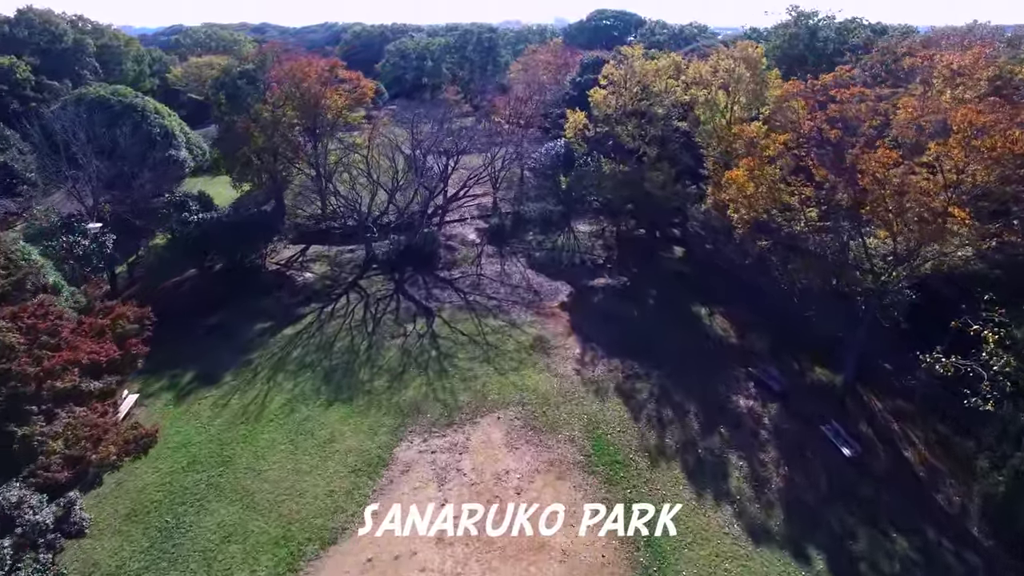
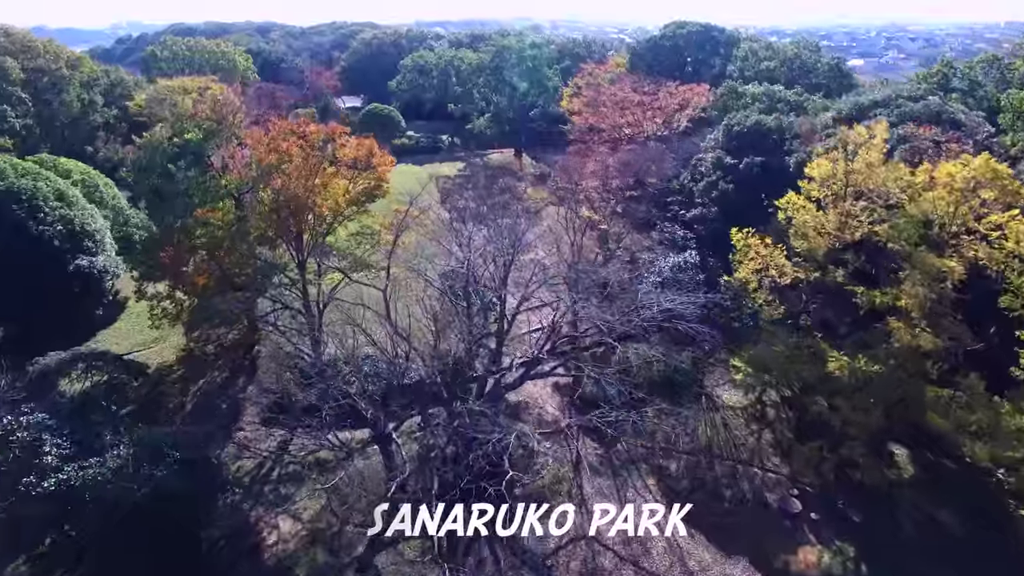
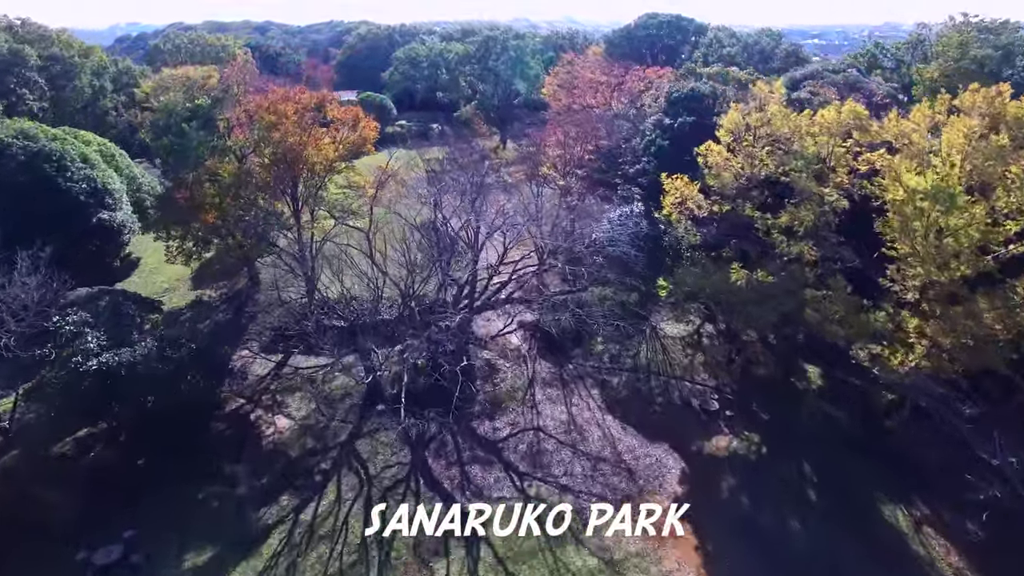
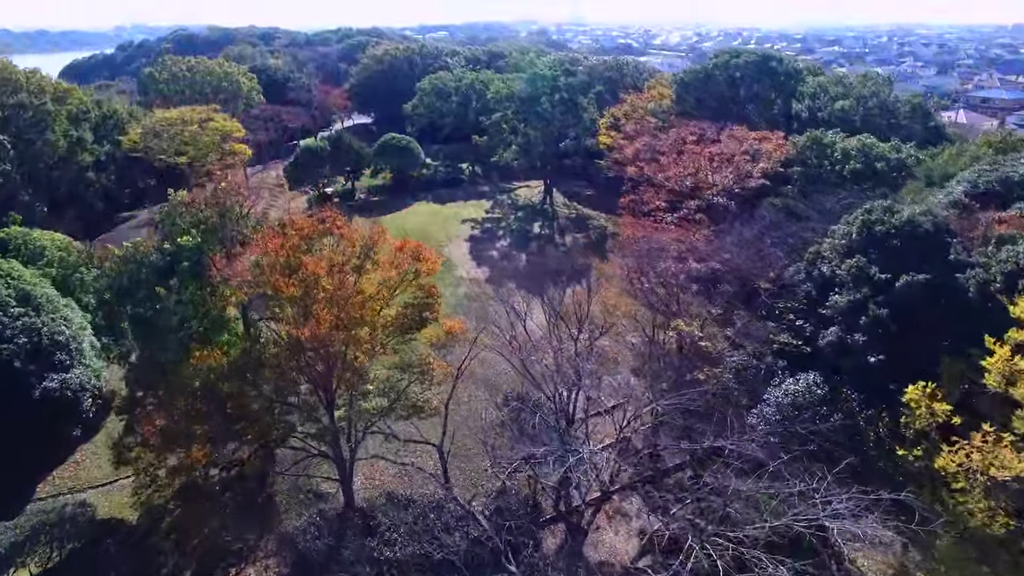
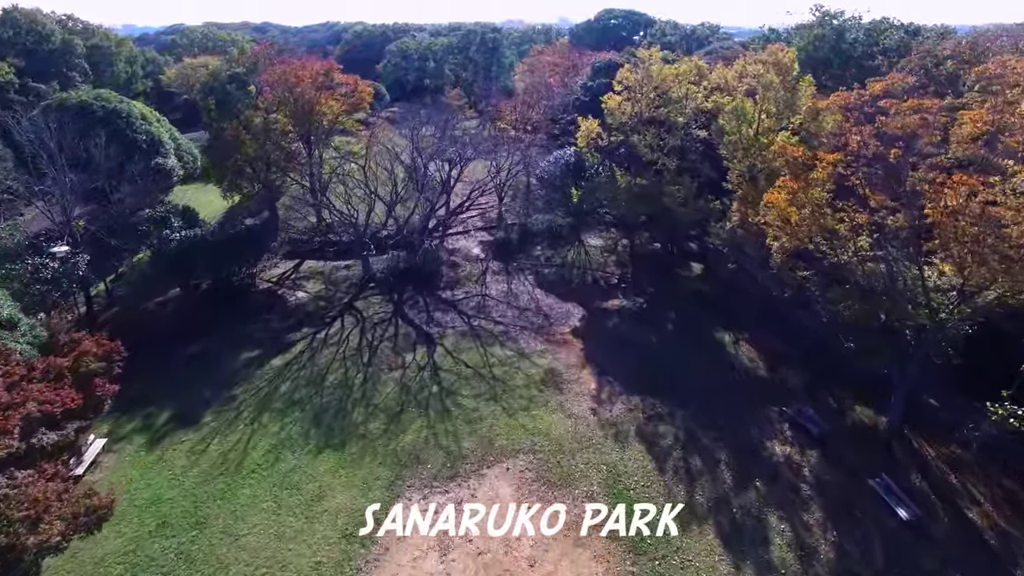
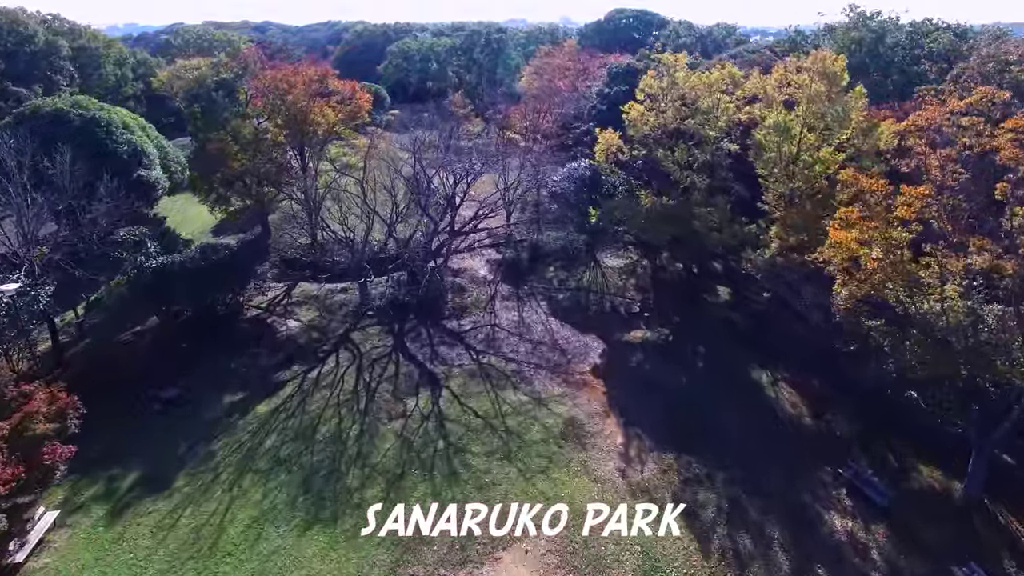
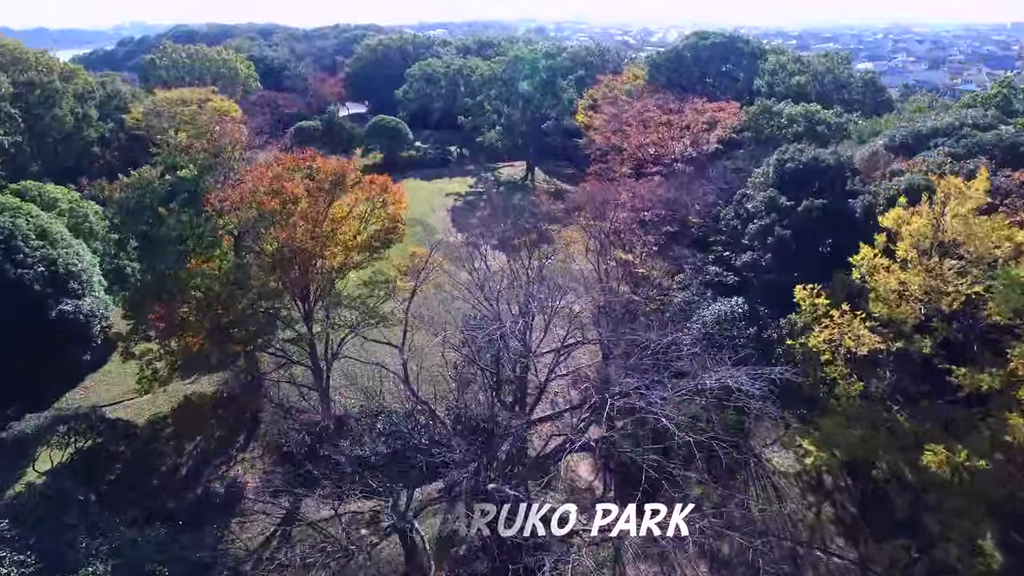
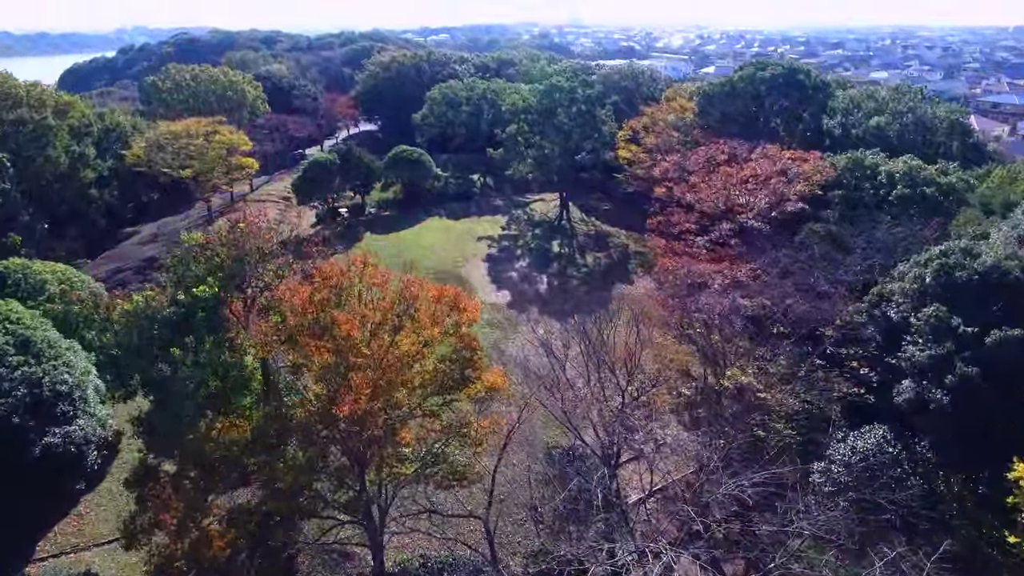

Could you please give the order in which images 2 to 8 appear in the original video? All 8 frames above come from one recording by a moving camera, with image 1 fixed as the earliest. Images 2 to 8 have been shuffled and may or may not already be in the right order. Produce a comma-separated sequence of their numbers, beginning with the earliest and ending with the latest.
5, 6, 3, 2, 7, 4, 8
